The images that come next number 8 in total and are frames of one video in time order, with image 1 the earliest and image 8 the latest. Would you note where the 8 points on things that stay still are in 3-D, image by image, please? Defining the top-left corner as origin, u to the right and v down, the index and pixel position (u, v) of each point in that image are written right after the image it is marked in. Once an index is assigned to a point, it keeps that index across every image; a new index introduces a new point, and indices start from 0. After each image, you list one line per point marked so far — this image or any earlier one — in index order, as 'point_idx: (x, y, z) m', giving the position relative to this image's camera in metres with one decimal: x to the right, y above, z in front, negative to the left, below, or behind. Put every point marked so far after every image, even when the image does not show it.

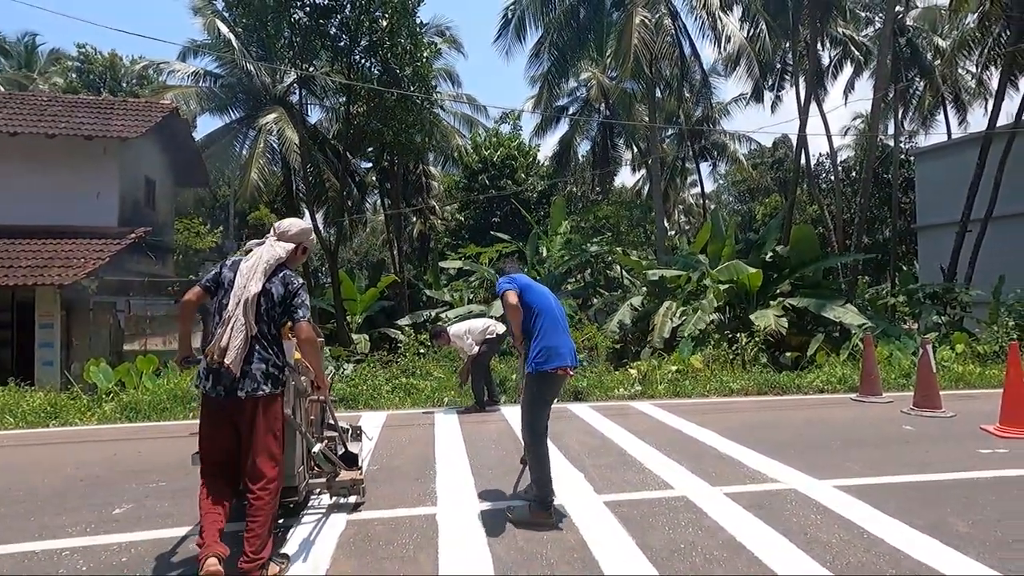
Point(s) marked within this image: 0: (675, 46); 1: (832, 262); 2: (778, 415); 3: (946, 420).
0: (+6.0, +9.1, +19.9) m
1: (+8.3, +0.7, +13.9) m
2: (+4.0, -1.9, +8.1) m
3: (+5.9, -1.8, +7.3) m
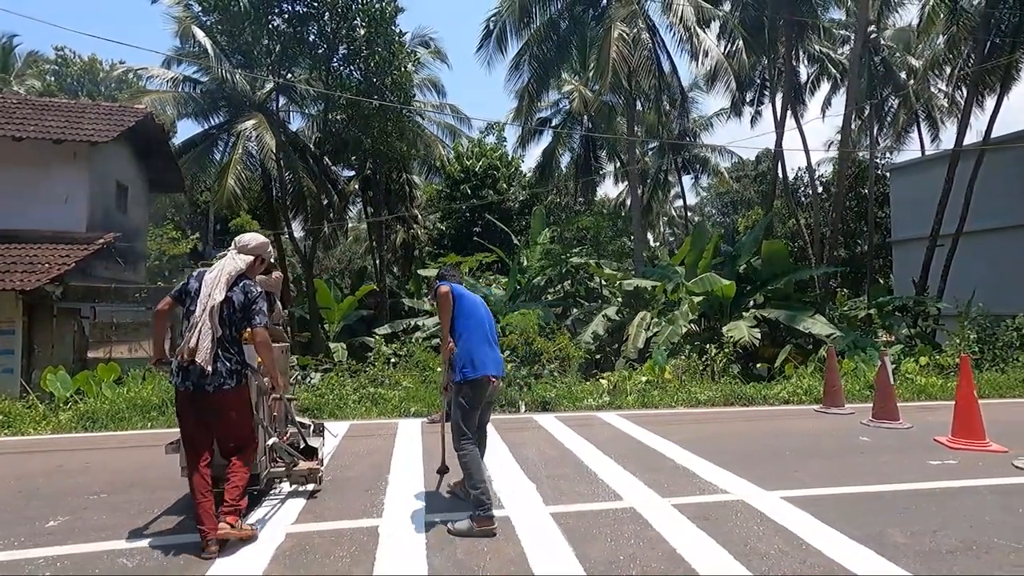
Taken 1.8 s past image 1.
0: (+5.3, +8.7, +20.2) m
1: (+7.6, +0.4, +14.1) m
2: (+3.5, -2.1, +8.2) m
3: (+5.4, -2.0, +7.4) m
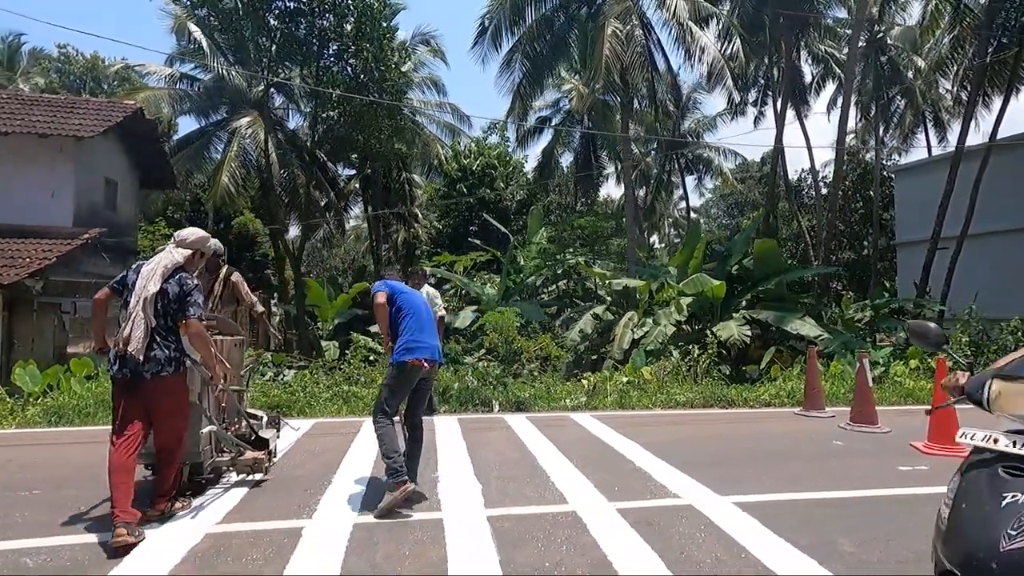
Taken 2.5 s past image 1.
0: (+5.1, +8.7, +20.0) m
1: (+7.3, +0.3, +13.8) m
2: (+3.0, -2.1, +7.9) m
3: (+5.0, -2.0, +7.2) m
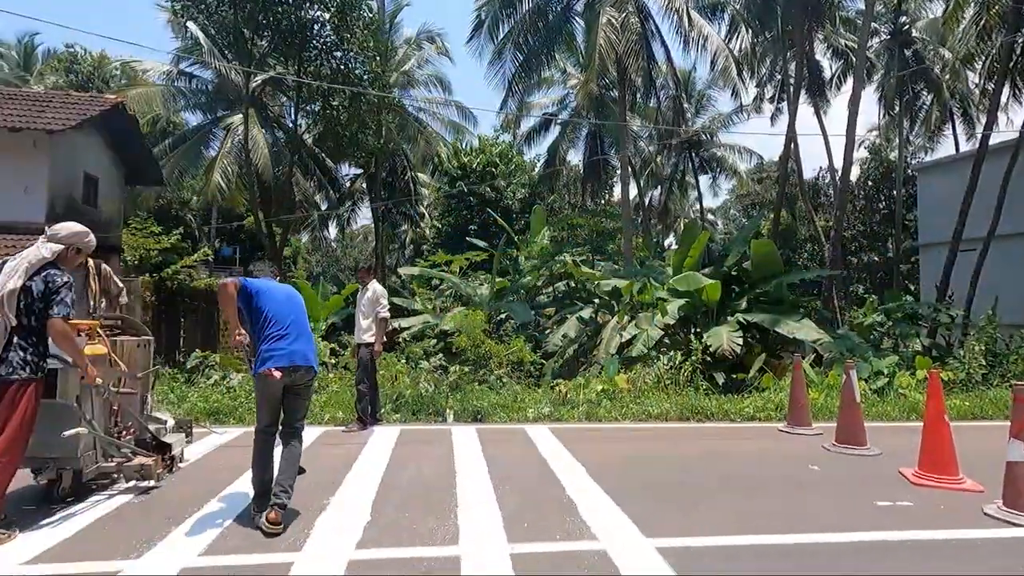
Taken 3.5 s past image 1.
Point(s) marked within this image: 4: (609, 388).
0: (+4.8, +8.6, +19.1) m
1: (+6.8, +0.3, +12.8) m
2: (+2.3, -2.1, +7.1) m
3: (+4.2, -2.0, +6.3) m
4: (+1.8, -1.9, +9.9) m
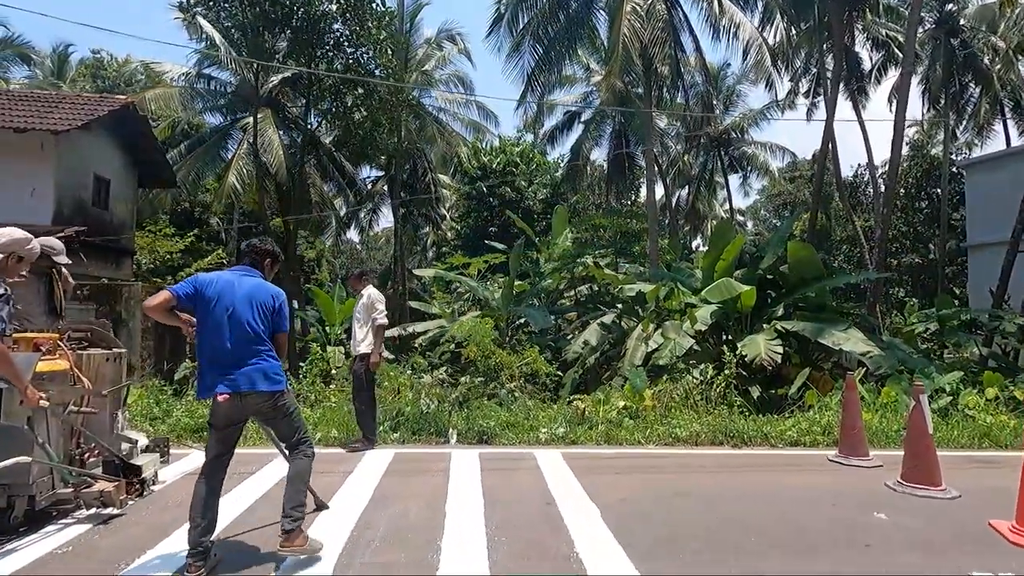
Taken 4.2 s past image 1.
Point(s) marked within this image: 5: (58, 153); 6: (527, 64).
0: (+5.5, +8.5, +18.0) m
1: (+7.1, +0.2, +11.6) m
2: (+2.4, -2.2, +6.1) m
3: (+4.2, -2.1, +5.2) m
4: (+2.0, -2.0, +8.9) m
5: (-11.9, +3.5, +13.9) m
6: (+0.6, +8.0, +19.1) m
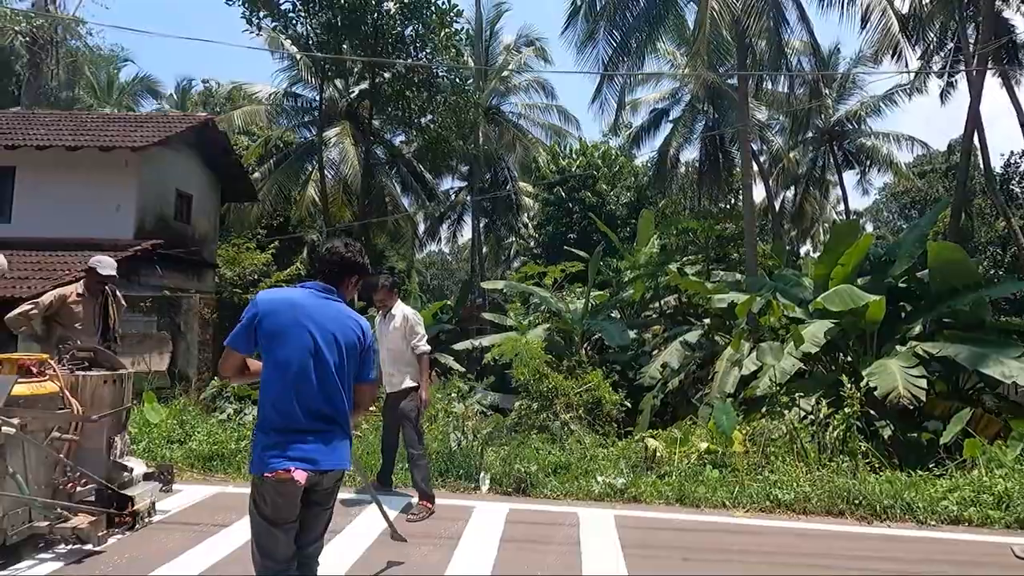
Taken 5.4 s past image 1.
0: (+7.7, +8.1, +15.7) m
1: (+8.2, 0.0, +8.9) m
2: (+2.6, -2.3, +4.3) m
3: (+4.3, -2.2, +3.1) m
4: (+2.8, -2.1, +7.1) m
5: (-10.1, +3.2, +14.4) m
6: (+3.1, +7.6, +17.5) m
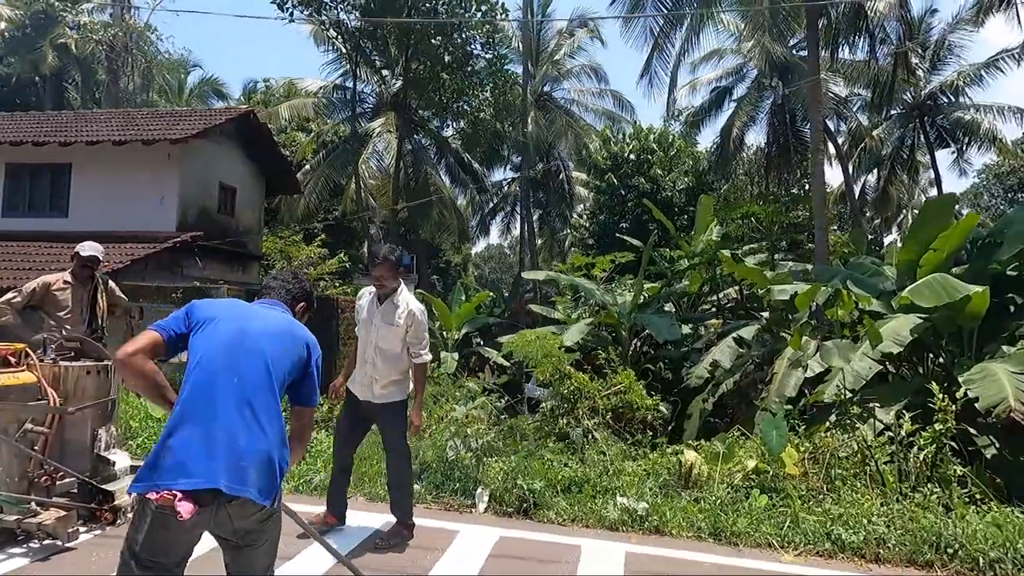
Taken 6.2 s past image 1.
0: (+8.7, +8.4, +13.7) m
1: (+8.5, +0.2, +7.1) m
2: (+2.4, -2.2, +3.1) m
3: (+3.9, -2.1, +1.7) m
4: (+2.9, -2.0, +5.9) m
5: (-9.1, +3.4, +14.6) m
6: (+4.3, +7.9, +16.1) m
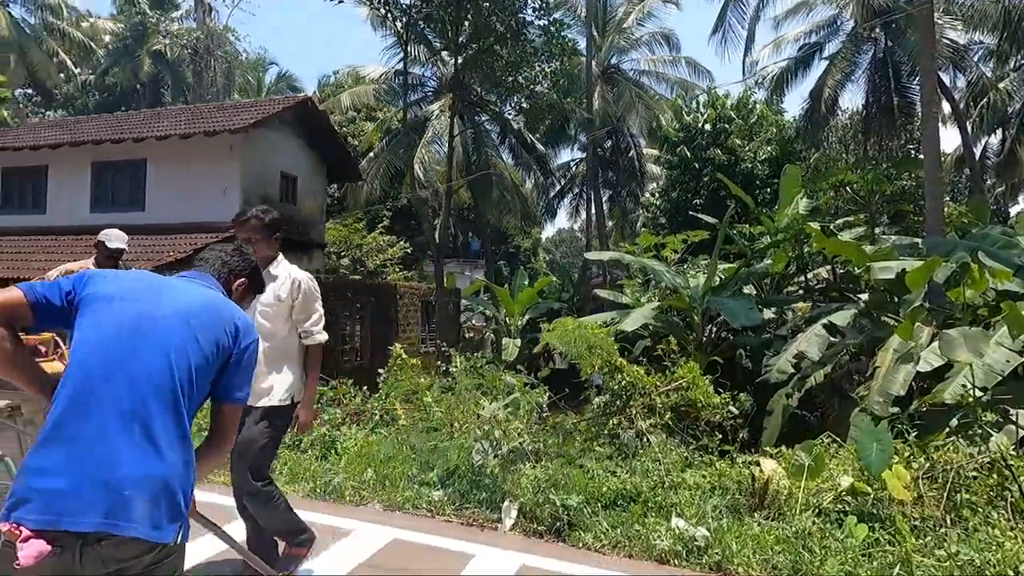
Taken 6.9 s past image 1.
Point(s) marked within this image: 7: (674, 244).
0: (+9.9, +8.9, +11.4) m
1: (+8.9, +0.5, +5.1) m
2: (+2.4, -2.1, +2.1) m
3: (+3.7, -2.0, +0.5) m
4: (+3.2, -1.8, +4.7) m
5: (-7.5, +3.8, +14.8) m
6: (+5.9, +8.4, +14.4) m
7: (+4.9, +1.4, +16.5) m
